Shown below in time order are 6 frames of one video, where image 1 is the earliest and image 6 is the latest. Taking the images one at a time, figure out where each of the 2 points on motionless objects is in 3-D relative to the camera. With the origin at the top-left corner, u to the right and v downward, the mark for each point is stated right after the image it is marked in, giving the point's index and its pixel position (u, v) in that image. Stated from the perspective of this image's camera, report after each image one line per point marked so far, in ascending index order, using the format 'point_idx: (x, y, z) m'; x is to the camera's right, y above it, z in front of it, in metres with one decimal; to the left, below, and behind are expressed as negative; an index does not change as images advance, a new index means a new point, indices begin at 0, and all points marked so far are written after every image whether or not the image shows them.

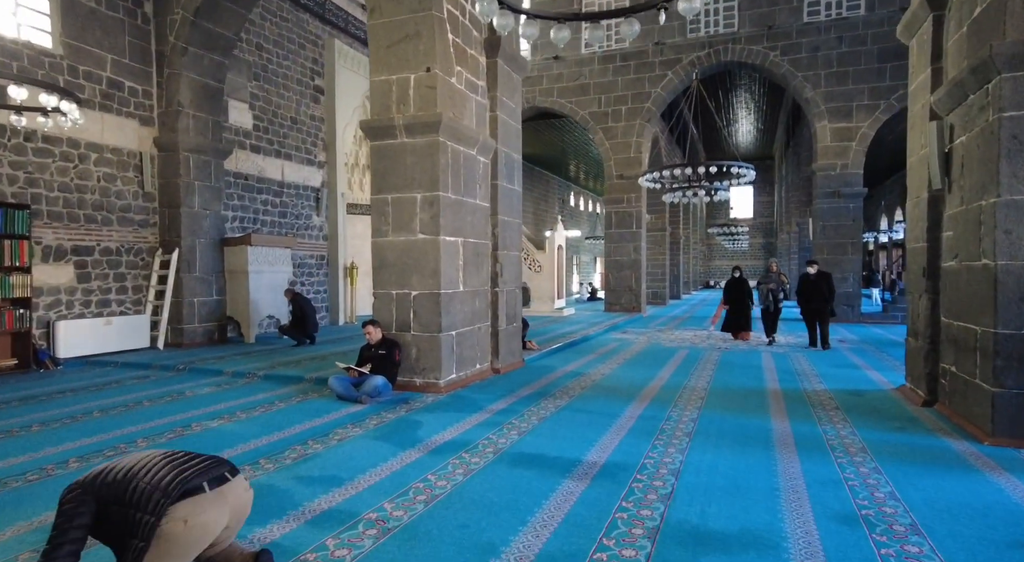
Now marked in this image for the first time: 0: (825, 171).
0: (+6.4, +2.3, +12.2) m
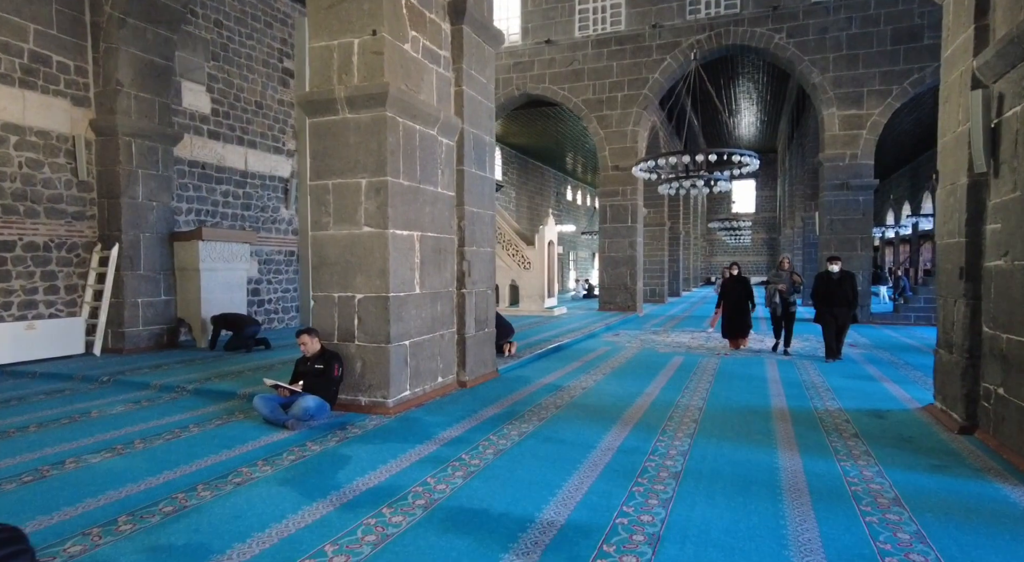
0: (+6.2, +2.3, +11.5) m
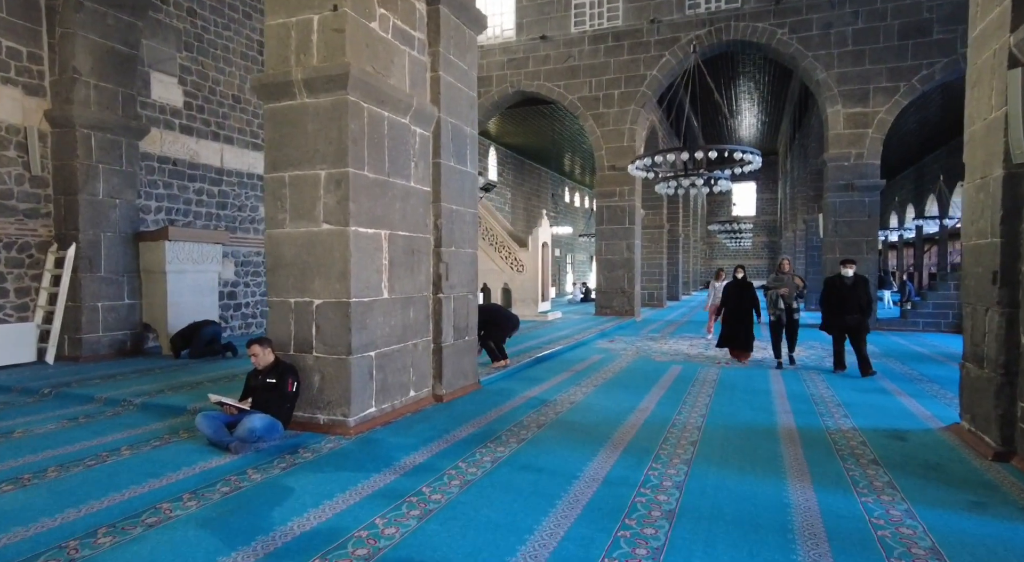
0: (+6.0, +2.2, +11.0) m
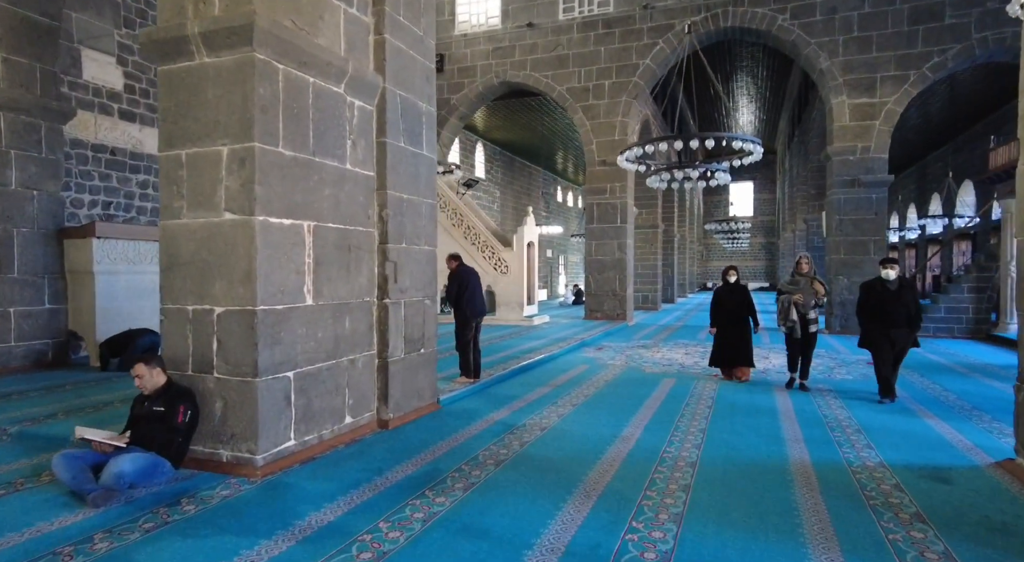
0: (+5.7, +2.2, +10.3) m
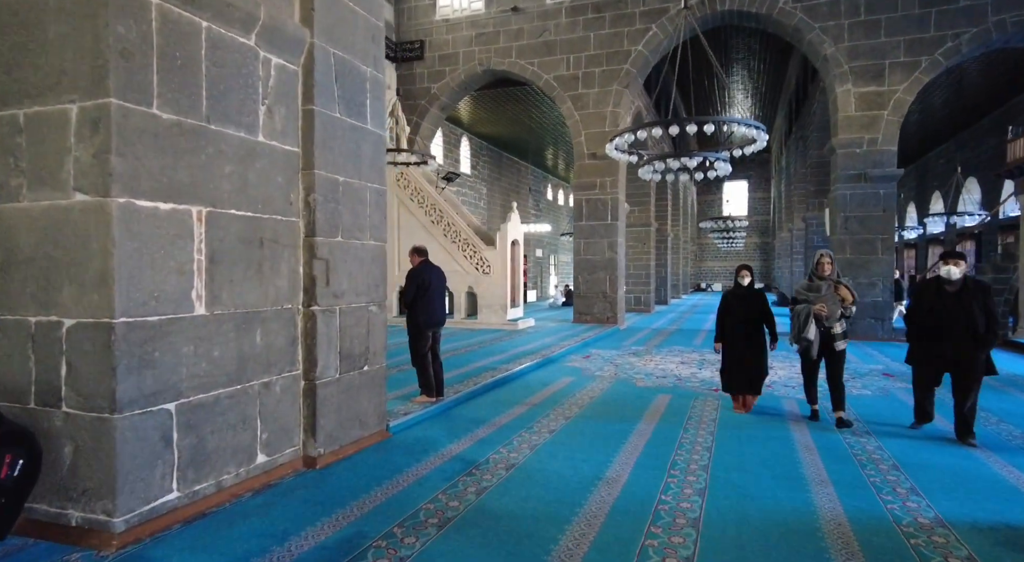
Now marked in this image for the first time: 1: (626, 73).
0: (+5.4, +2.2, +9.6) m
1: (+2.1, +3.8, +11.0) m
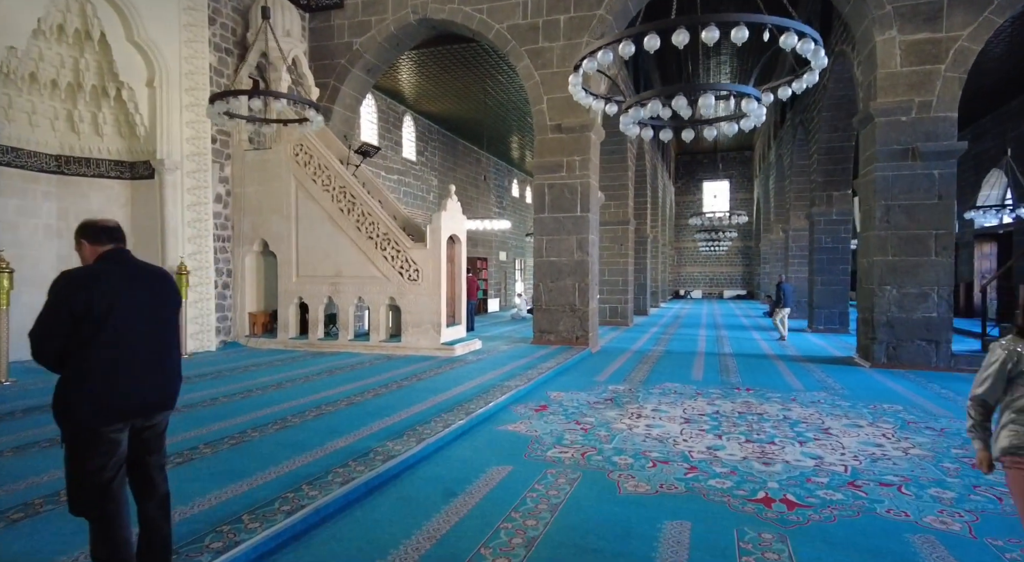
0: (+4.6, +2.0, +7.3) m
1: (+1.3, +3.7, +8.5) m
